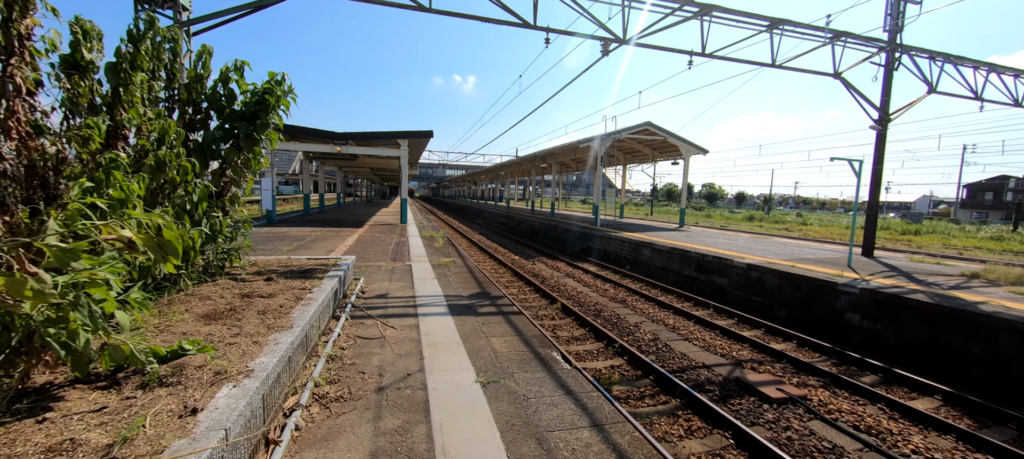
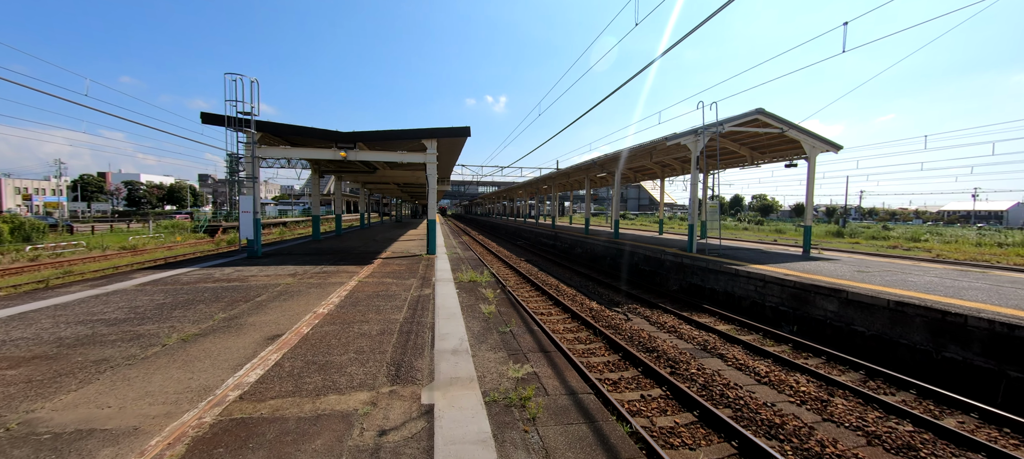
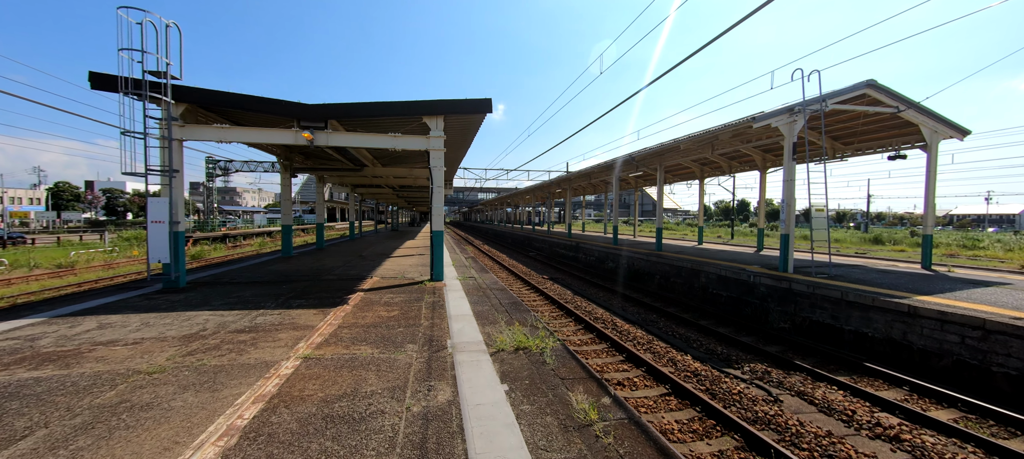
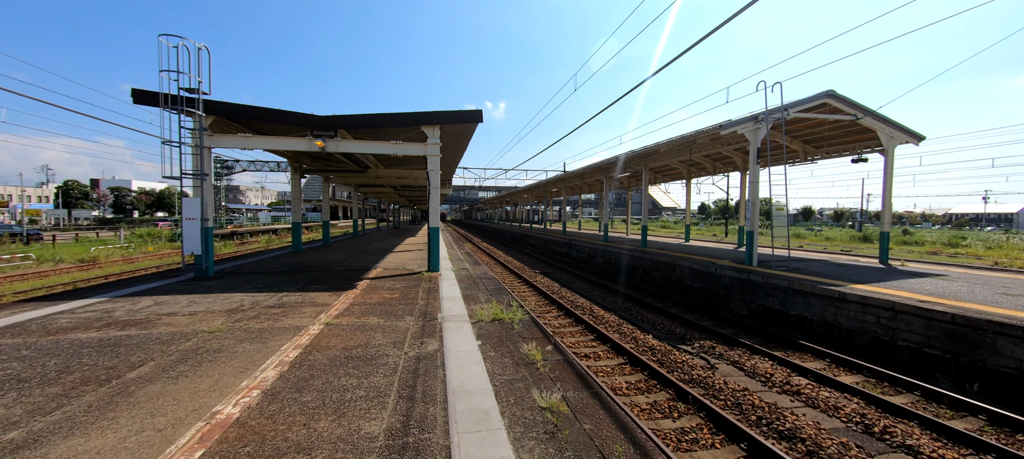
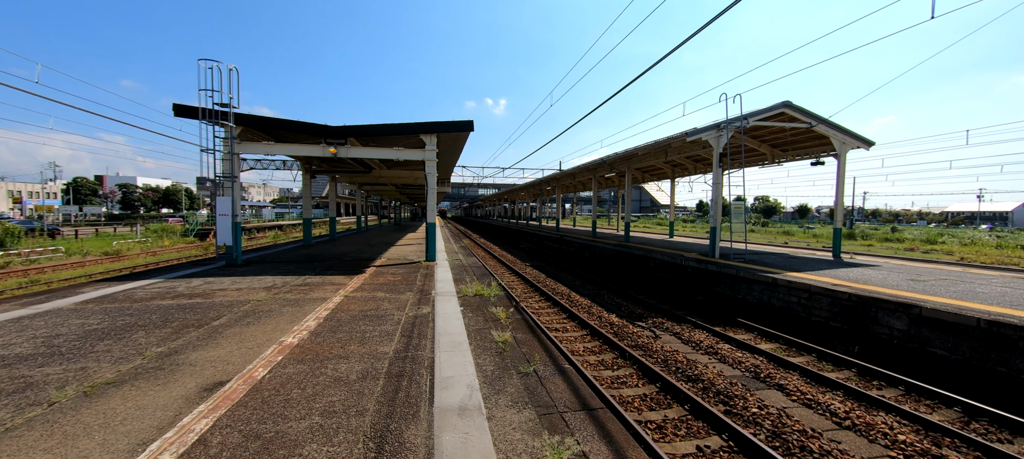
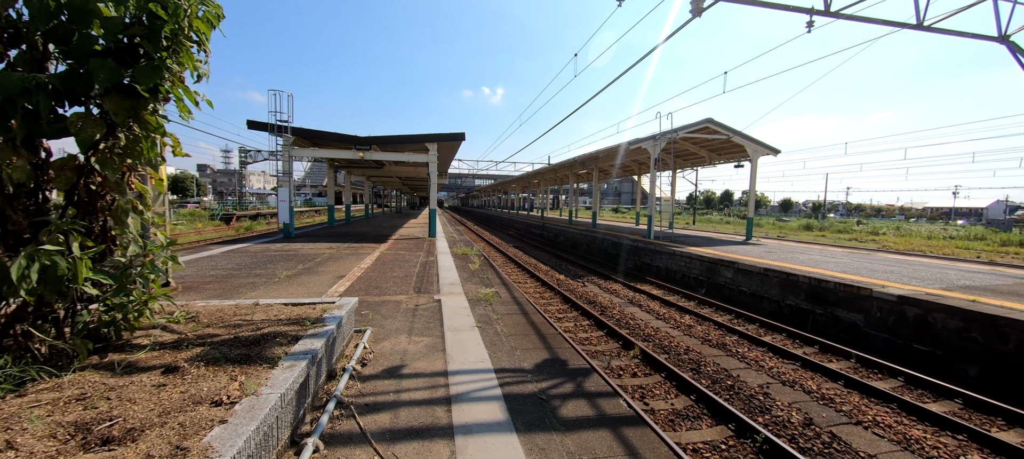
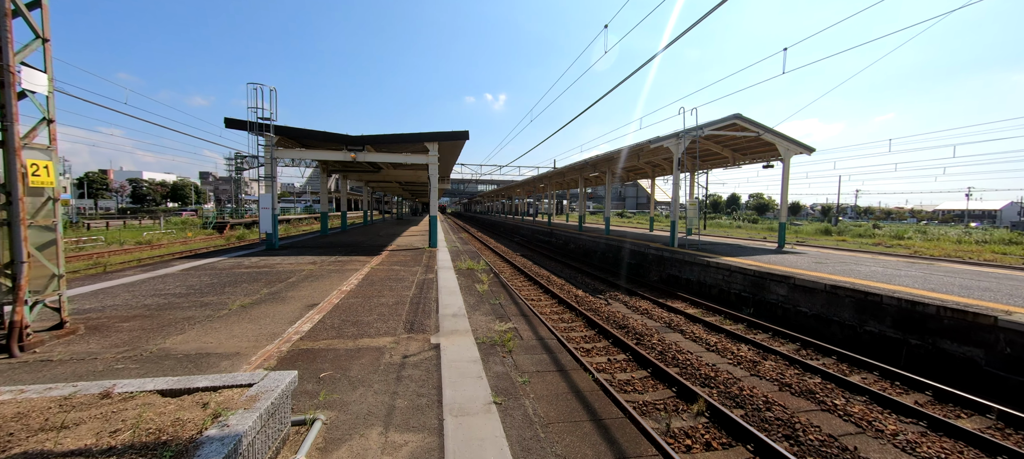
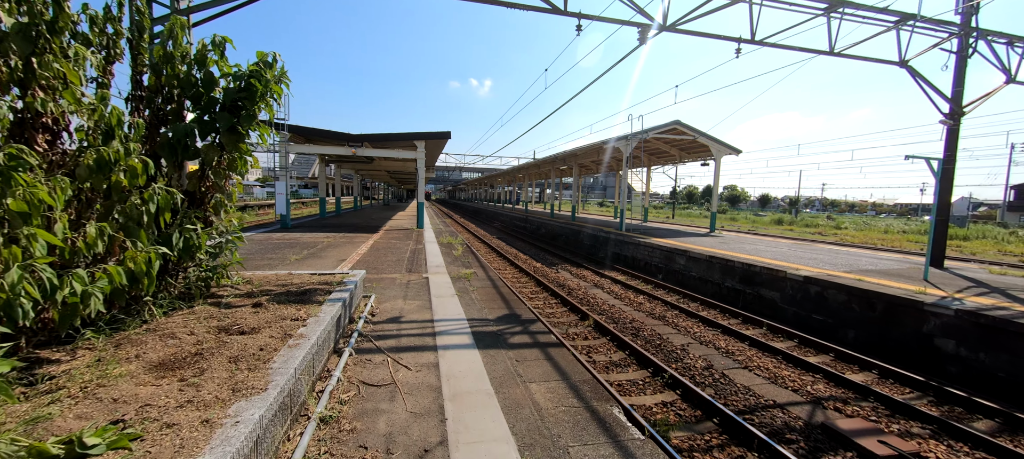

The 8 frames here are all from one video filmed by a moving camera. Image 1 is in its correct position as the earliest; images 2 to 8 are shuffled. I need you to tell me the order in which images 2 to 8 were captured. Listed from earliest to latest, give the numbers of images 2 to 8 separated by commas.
8, 6, 7, 2, 5, 4, 3
